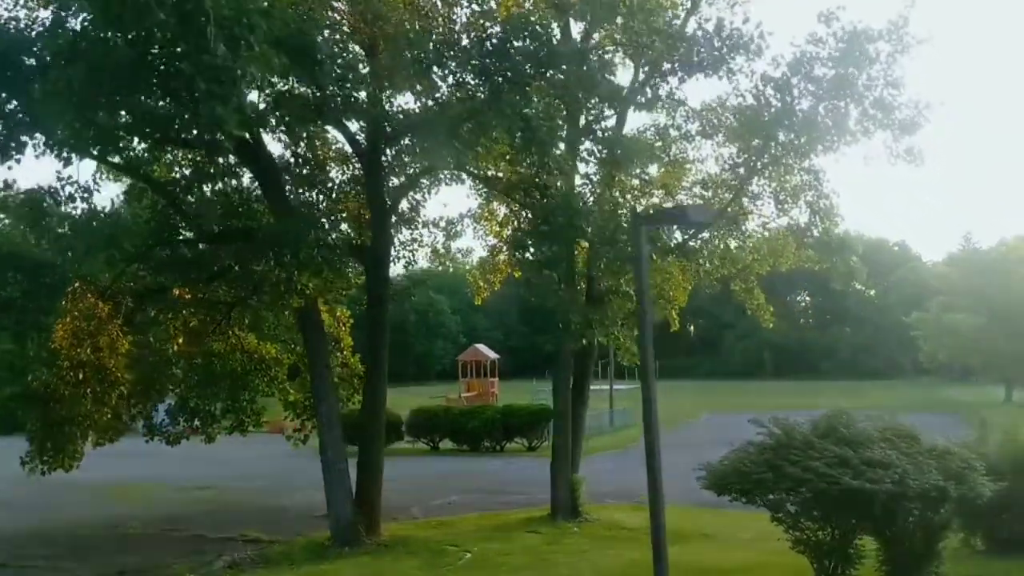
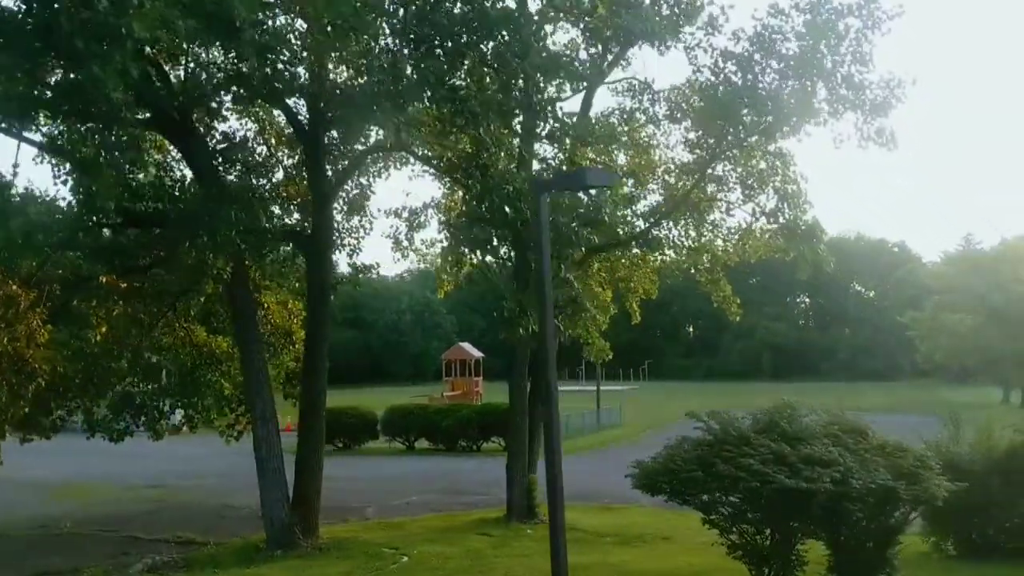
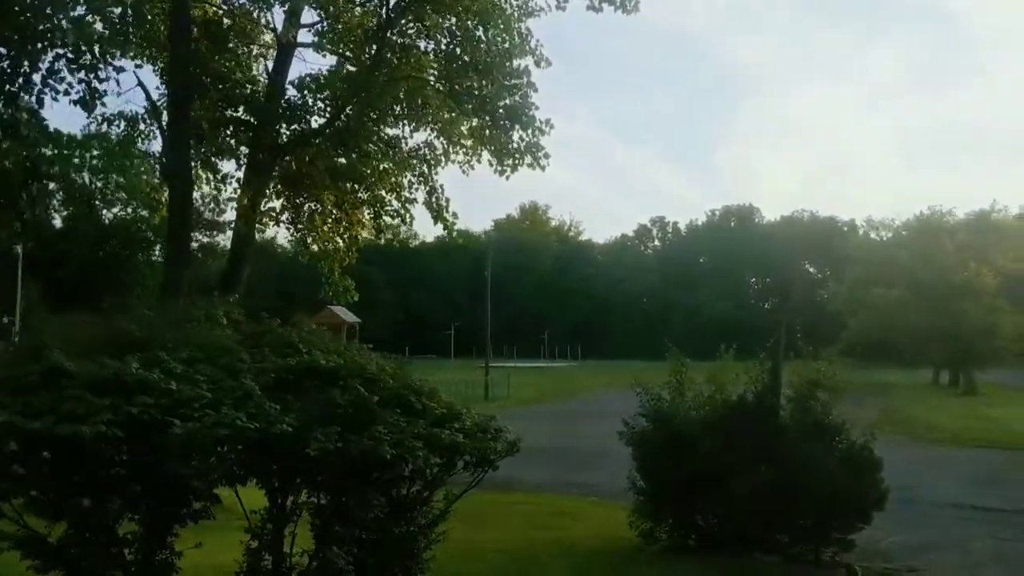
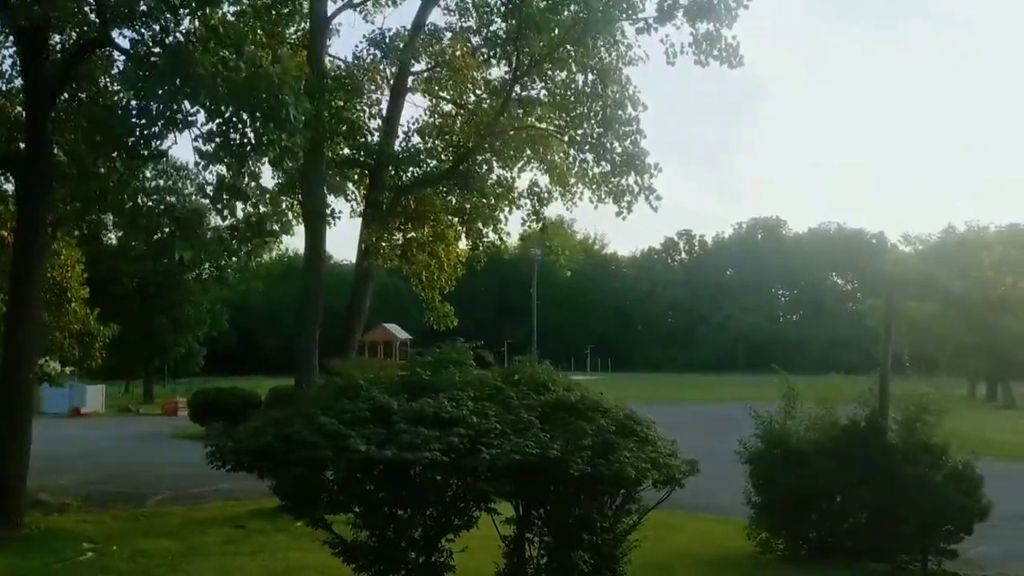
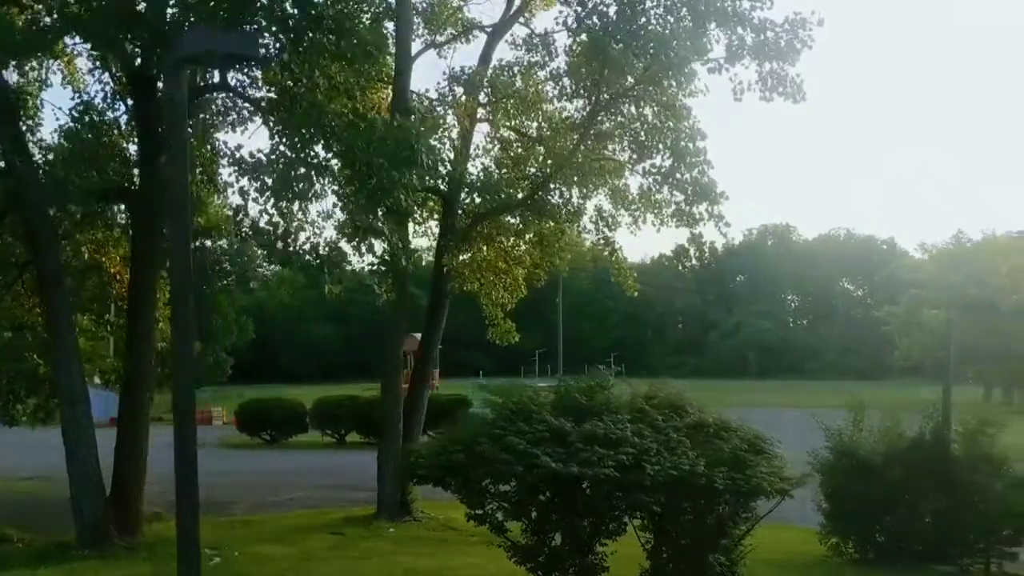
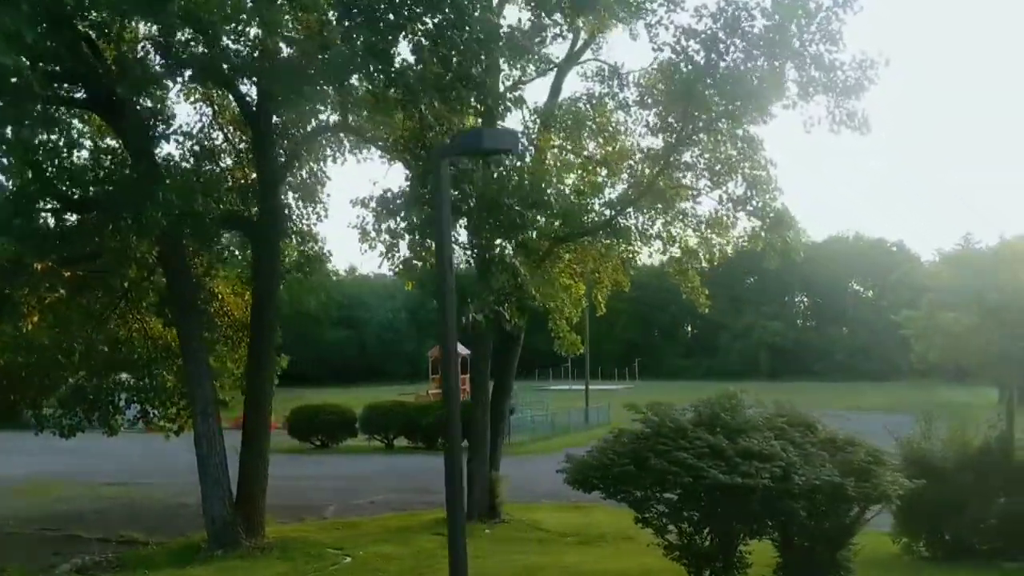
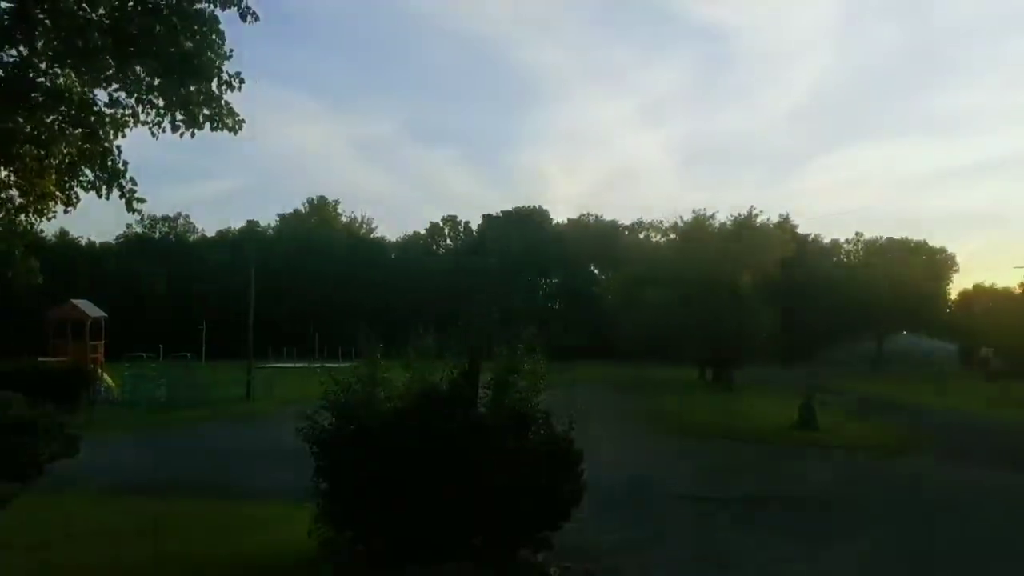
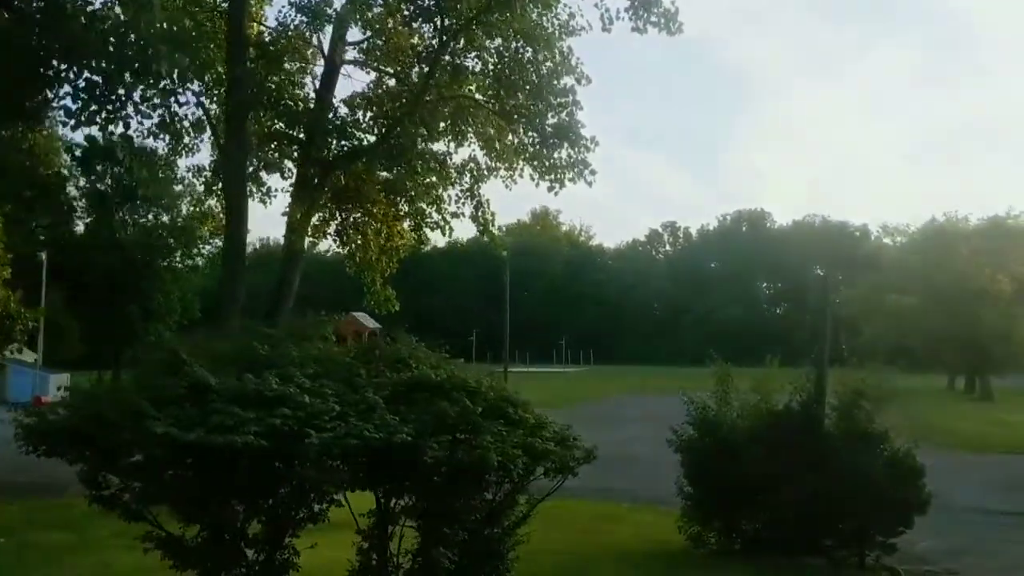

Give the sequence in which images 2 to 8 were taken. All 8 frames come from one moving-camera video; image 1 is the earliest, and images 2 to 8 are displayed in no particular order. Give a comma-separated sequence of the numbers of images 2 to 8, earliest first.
2, 6, 5, 4, 8, 3, 7
